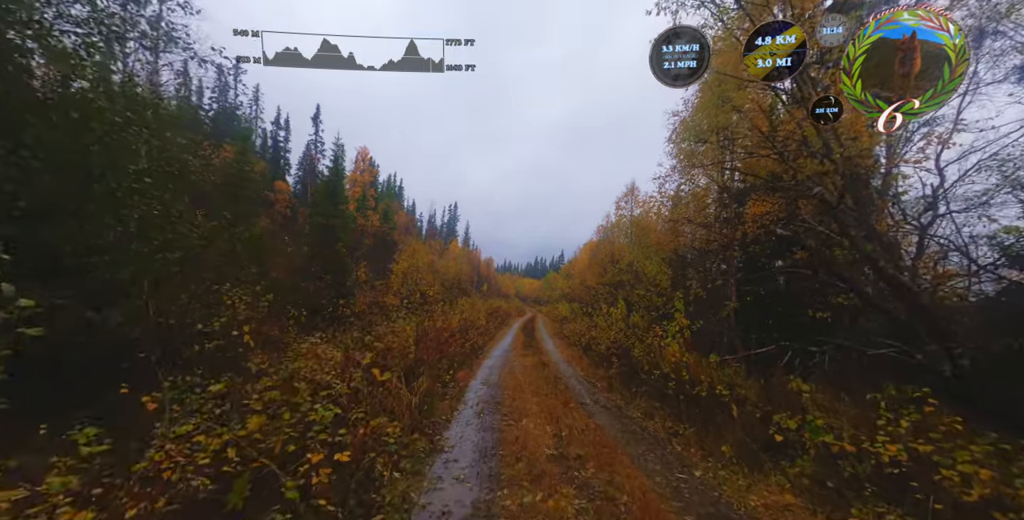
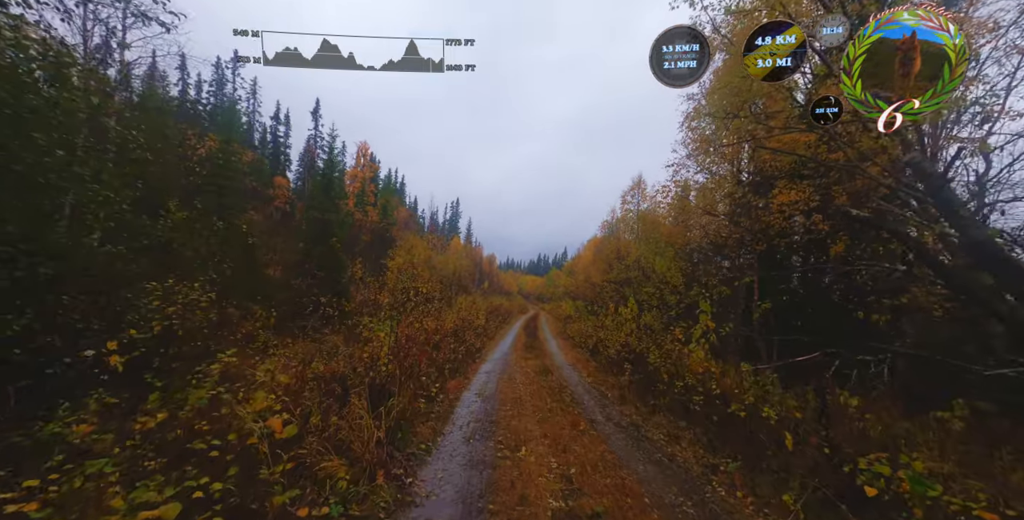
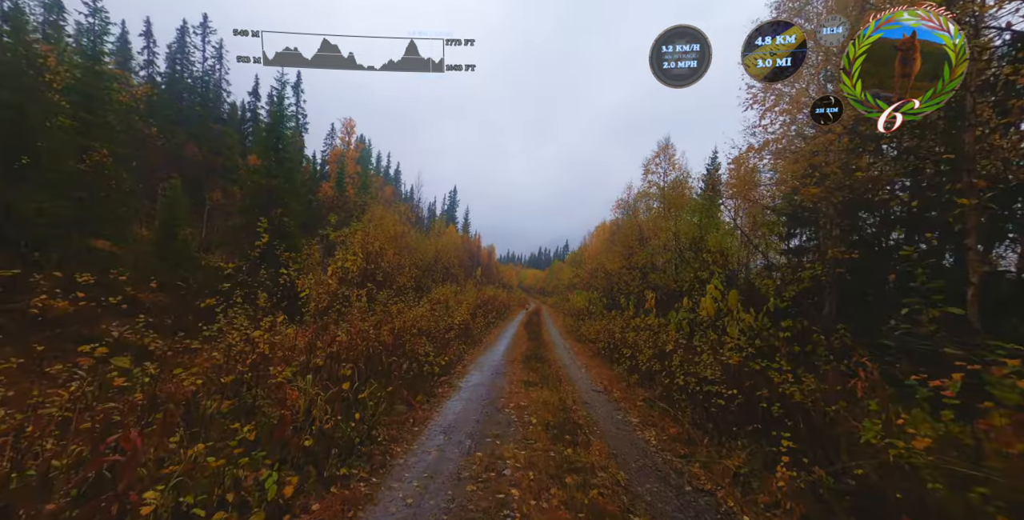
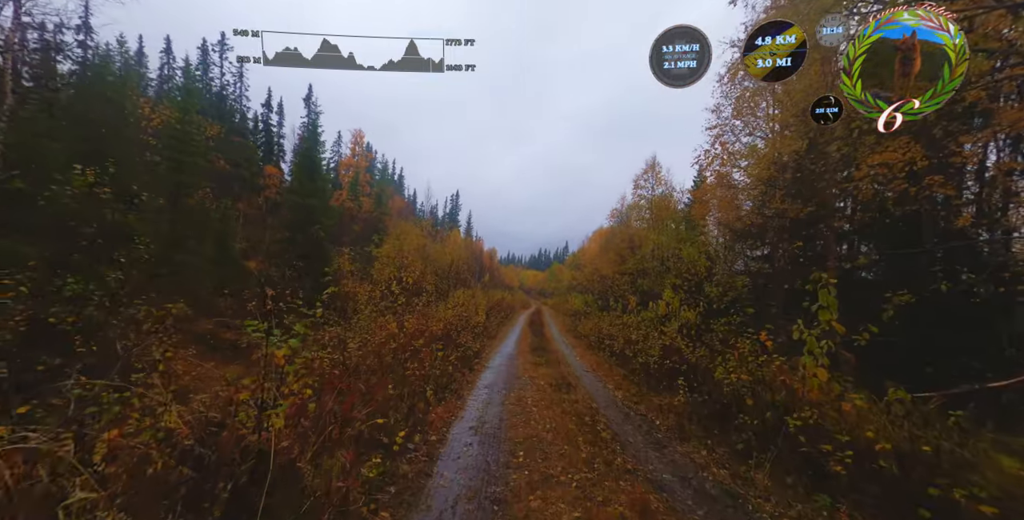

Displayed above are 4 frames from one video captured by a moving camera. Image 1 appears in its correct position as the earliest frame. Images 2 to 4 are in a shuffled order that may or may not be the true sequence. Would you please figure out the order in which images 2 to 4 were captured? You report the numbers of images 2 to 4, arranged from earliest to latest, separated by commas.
2, 4, 3
